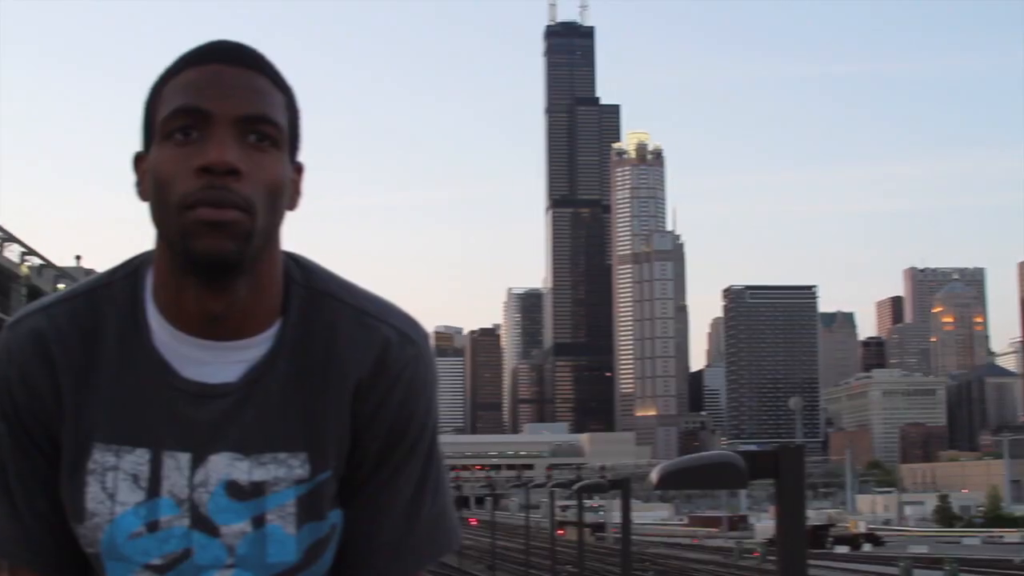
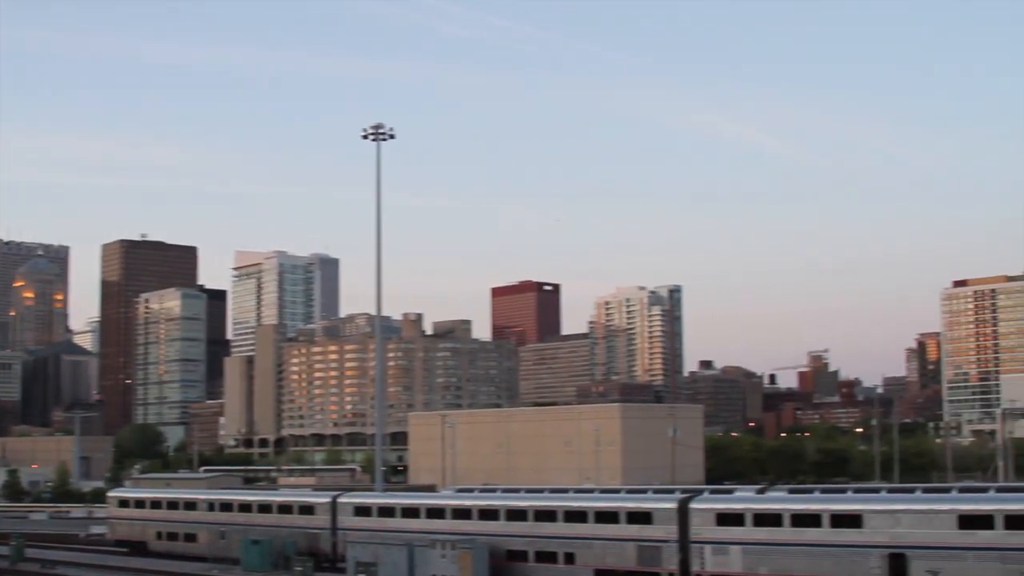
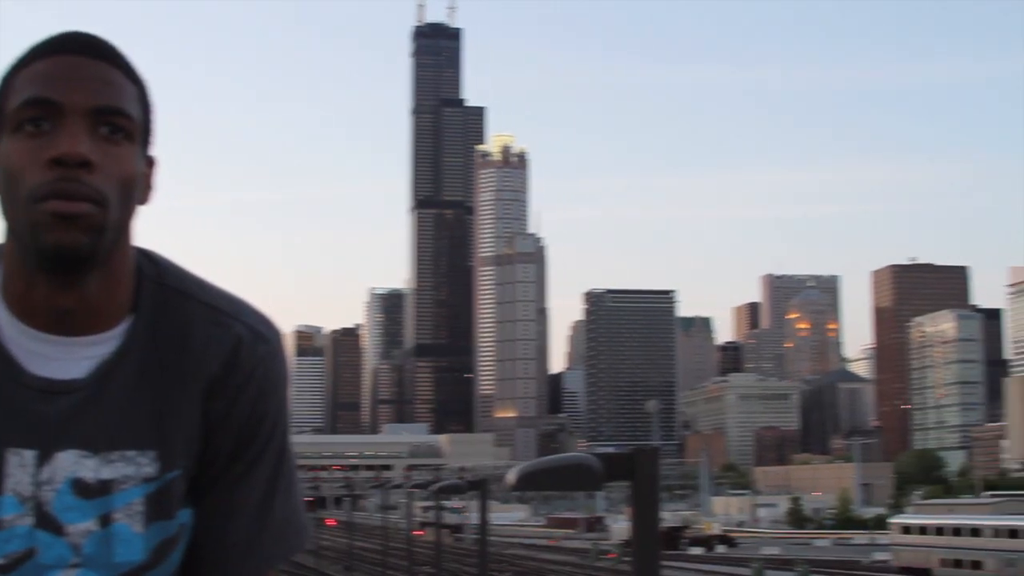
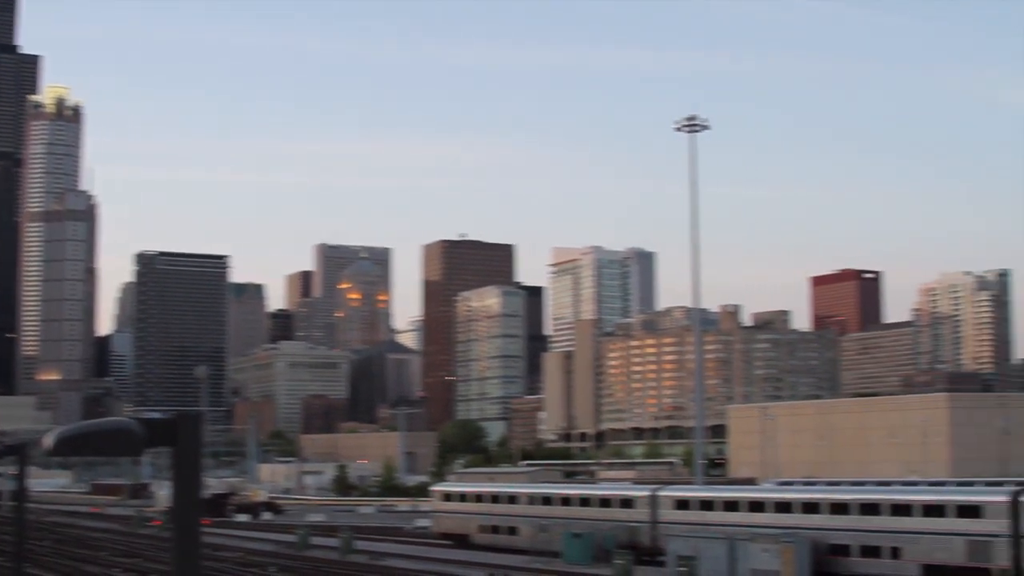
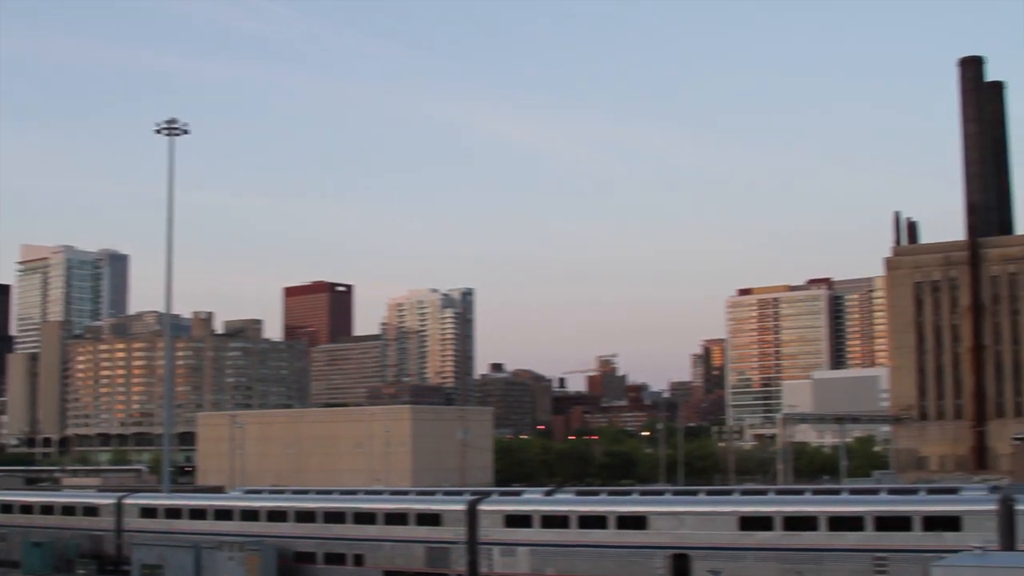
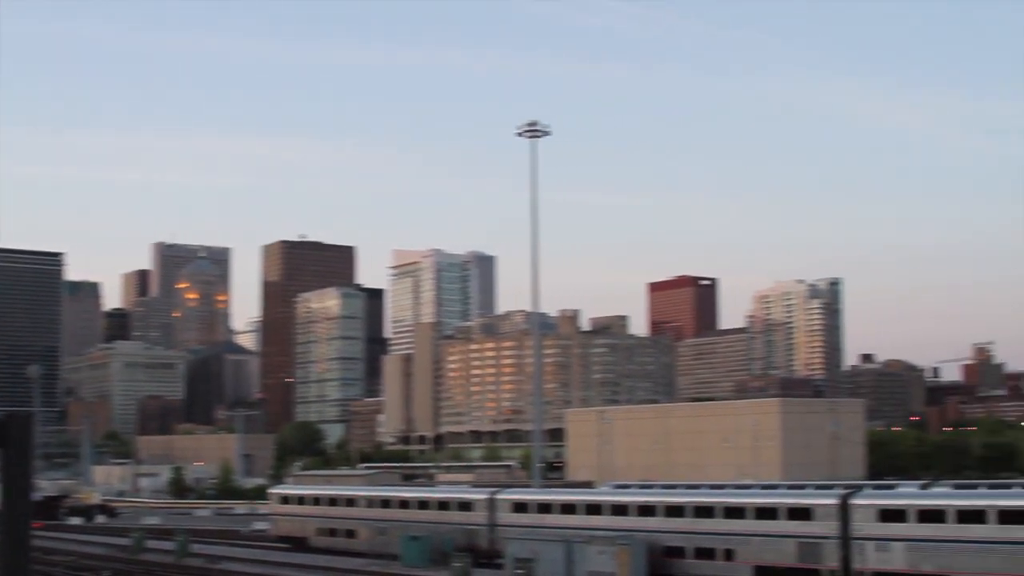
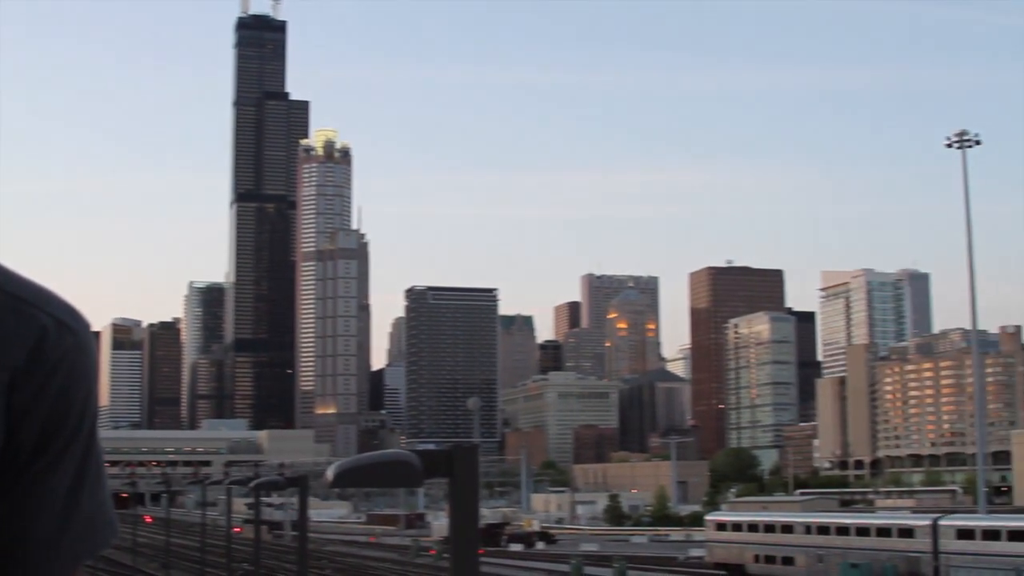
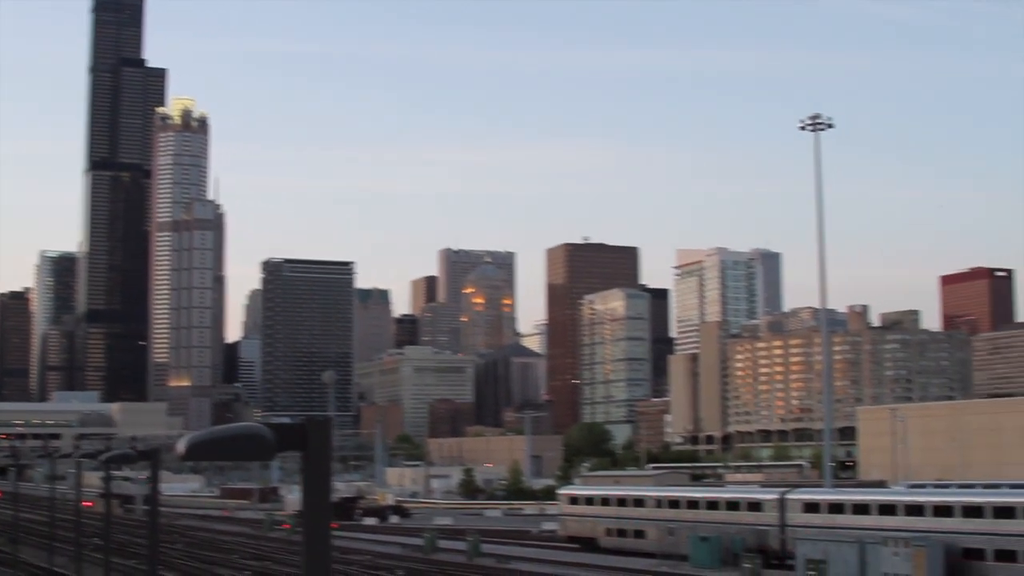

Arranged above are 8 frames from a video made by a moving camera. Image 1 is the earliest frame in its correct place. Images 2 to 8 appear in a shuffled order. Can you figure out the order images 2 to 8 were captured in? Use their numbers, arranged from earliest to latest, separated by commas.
3, 7, 8, 4, 6, 2, 5
